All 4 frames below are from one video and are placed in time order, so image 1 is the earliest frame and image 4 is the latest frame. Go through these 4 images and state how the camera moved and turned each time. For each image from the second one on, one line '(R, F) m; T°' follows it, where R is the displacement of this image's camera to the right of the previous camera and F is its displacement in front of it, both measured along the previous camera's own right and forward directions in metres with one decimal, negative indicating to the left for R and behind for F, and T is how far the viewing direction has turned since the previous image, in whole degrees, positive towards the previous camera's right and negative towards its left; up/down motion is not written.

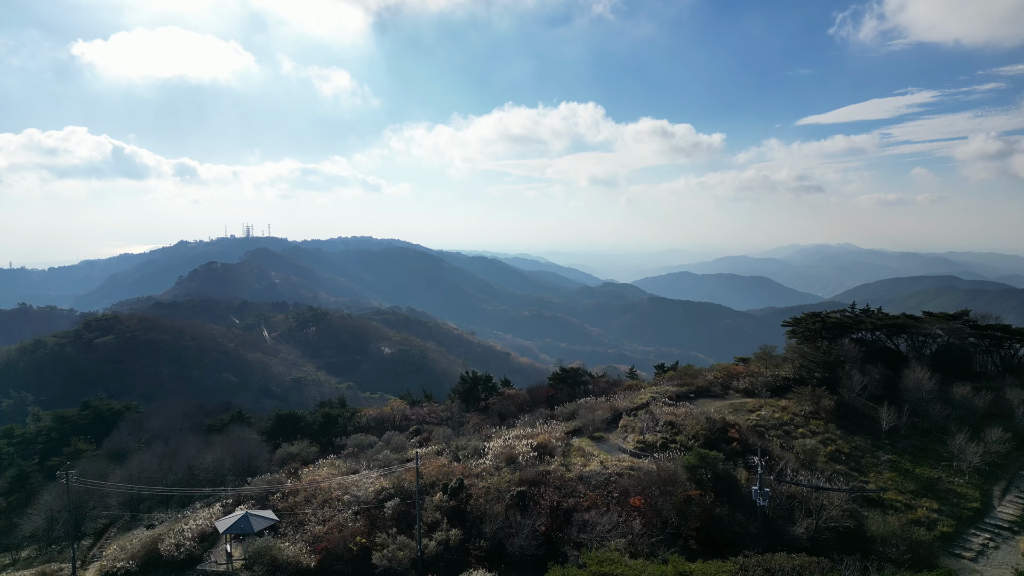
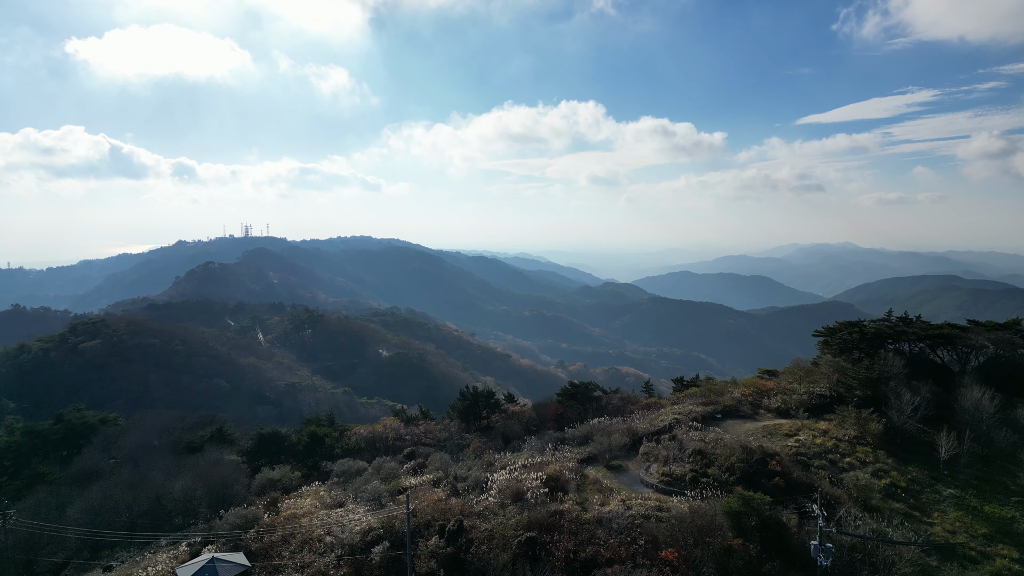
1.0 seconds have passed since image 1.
(-0.2, +1.5) m; 0°
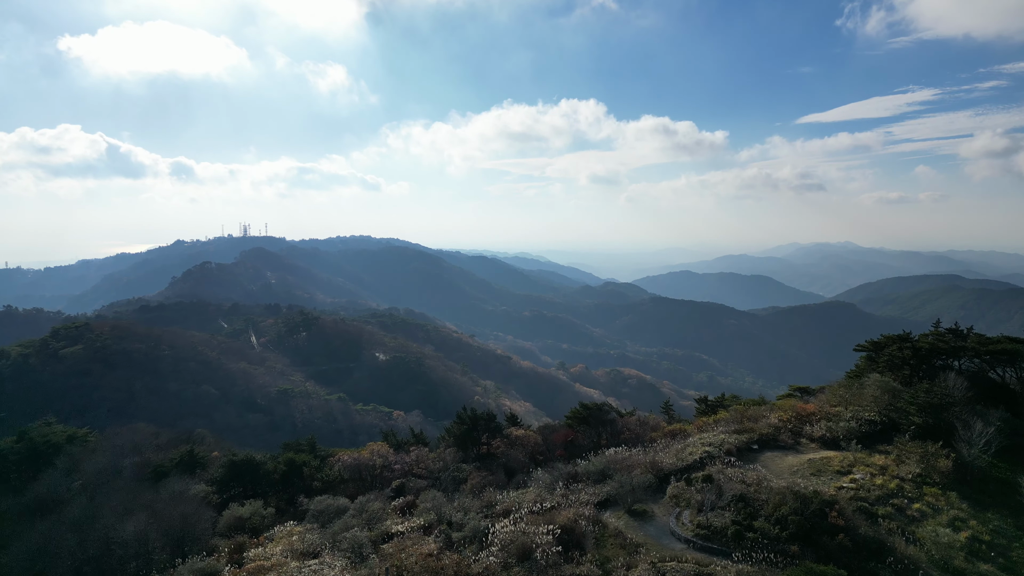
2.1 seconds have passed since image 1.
(-0.1, +1.7) m; 0°
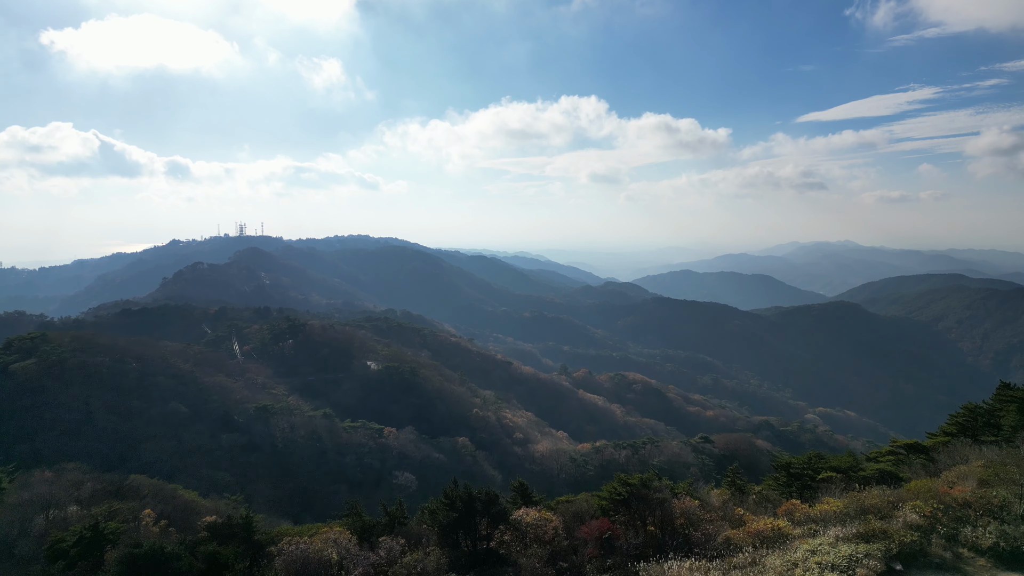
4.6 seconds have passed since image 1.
(-0.2, +3.8) m; 0°
